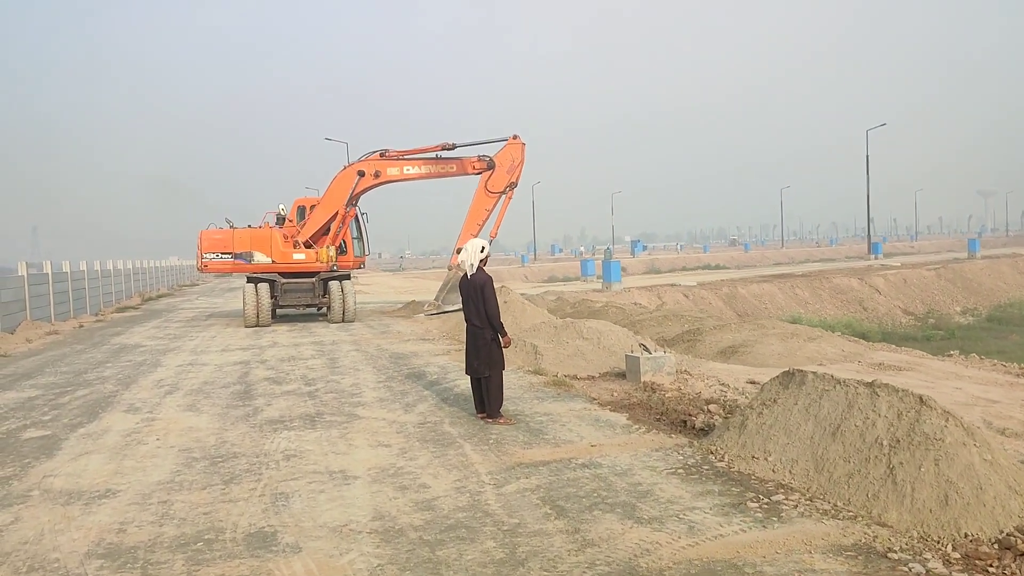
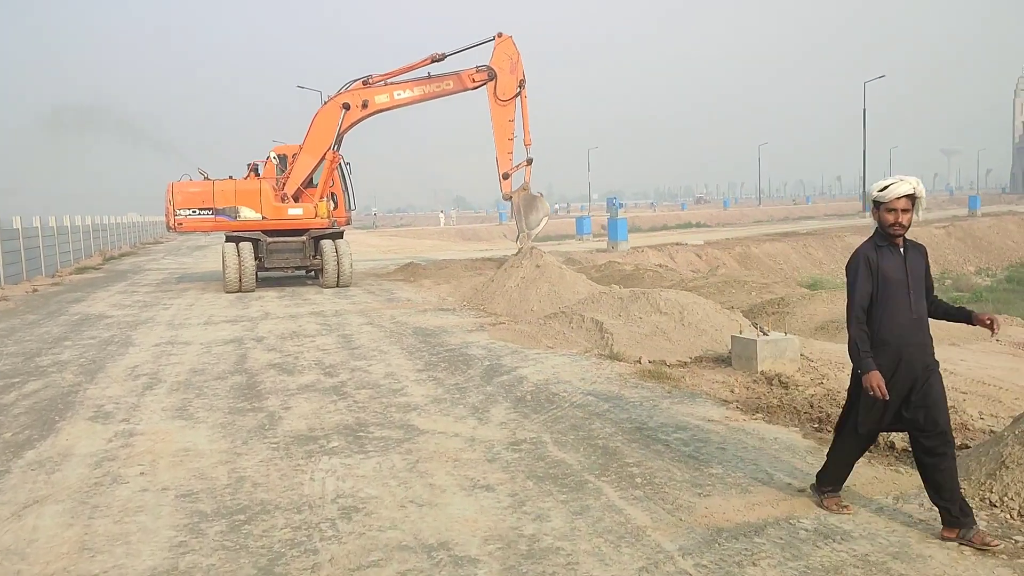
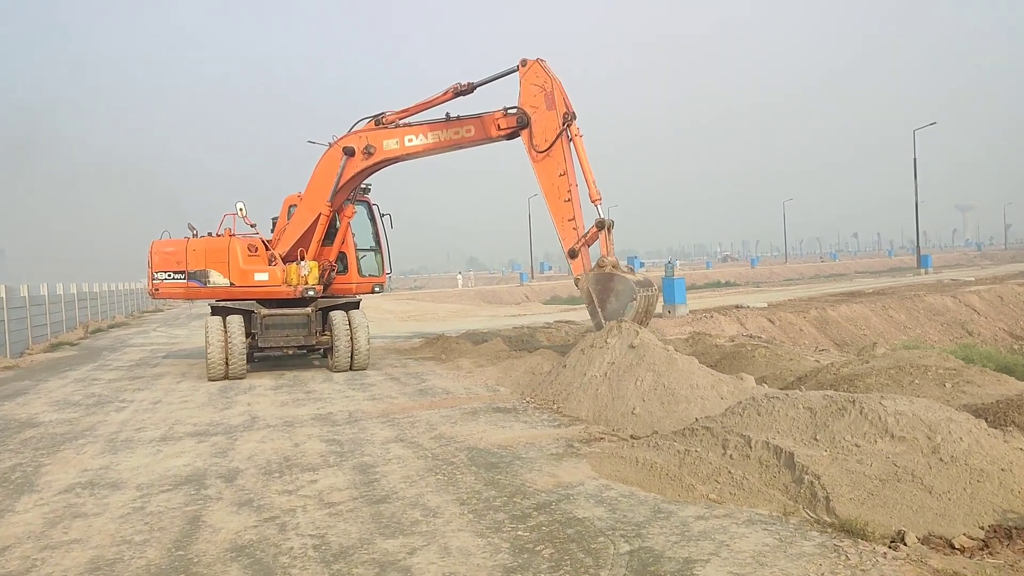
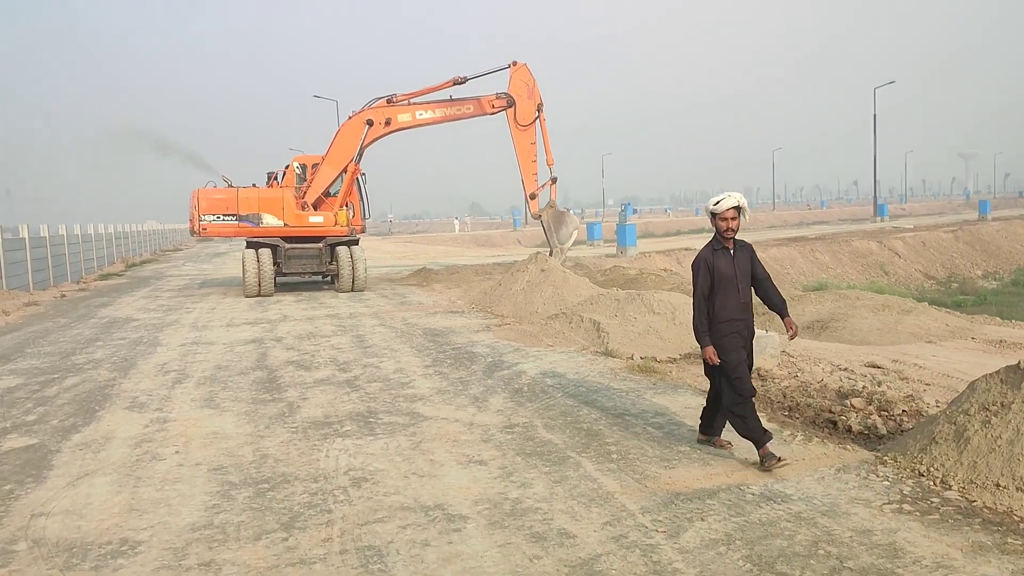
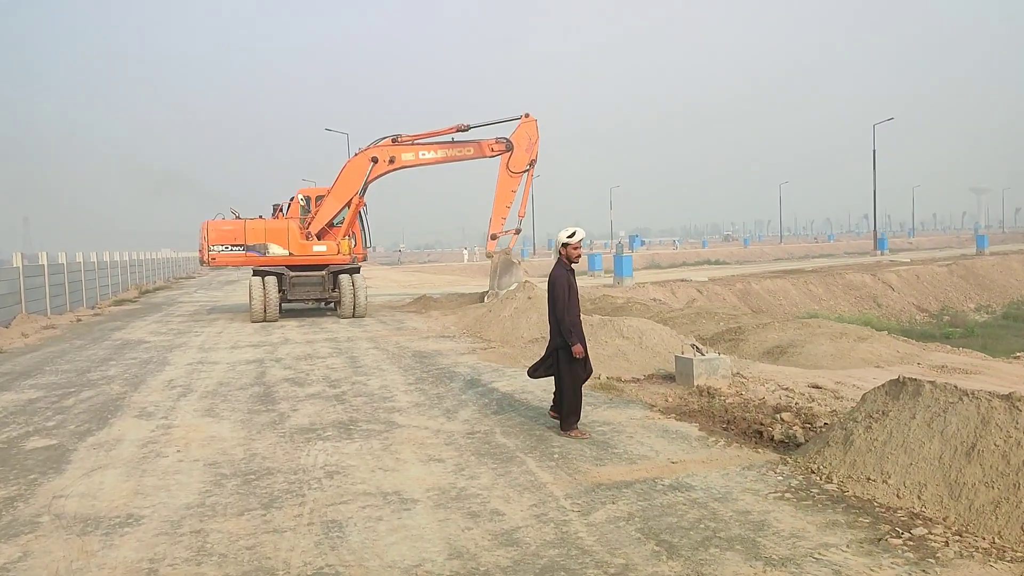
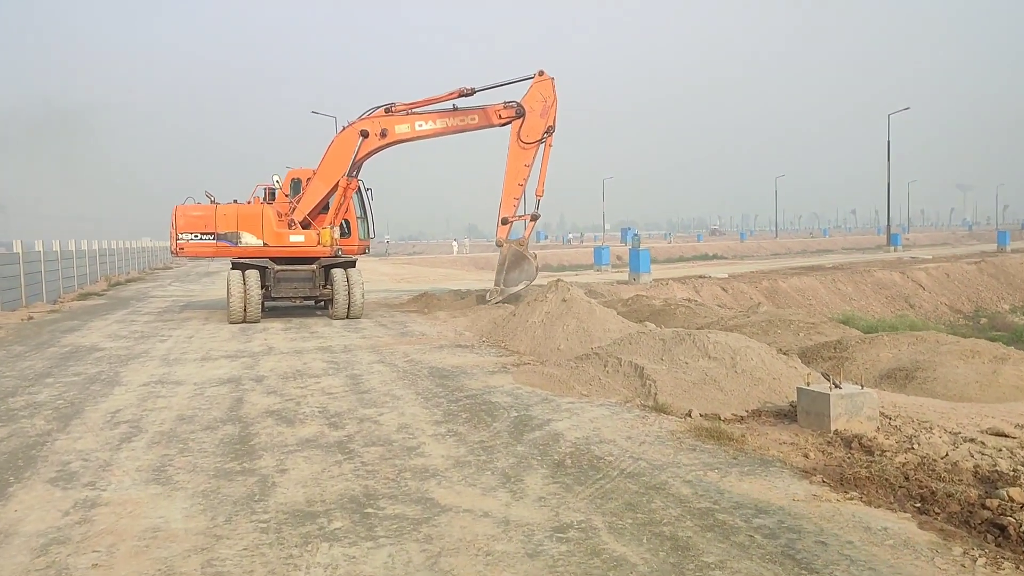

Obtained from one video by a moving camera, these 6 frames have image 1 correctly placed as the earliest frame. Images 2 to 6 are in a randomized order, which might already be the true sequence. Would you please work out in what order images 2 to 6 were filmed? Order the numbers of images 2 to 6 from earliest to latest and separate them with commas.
5, 4, 2, 6, 3
